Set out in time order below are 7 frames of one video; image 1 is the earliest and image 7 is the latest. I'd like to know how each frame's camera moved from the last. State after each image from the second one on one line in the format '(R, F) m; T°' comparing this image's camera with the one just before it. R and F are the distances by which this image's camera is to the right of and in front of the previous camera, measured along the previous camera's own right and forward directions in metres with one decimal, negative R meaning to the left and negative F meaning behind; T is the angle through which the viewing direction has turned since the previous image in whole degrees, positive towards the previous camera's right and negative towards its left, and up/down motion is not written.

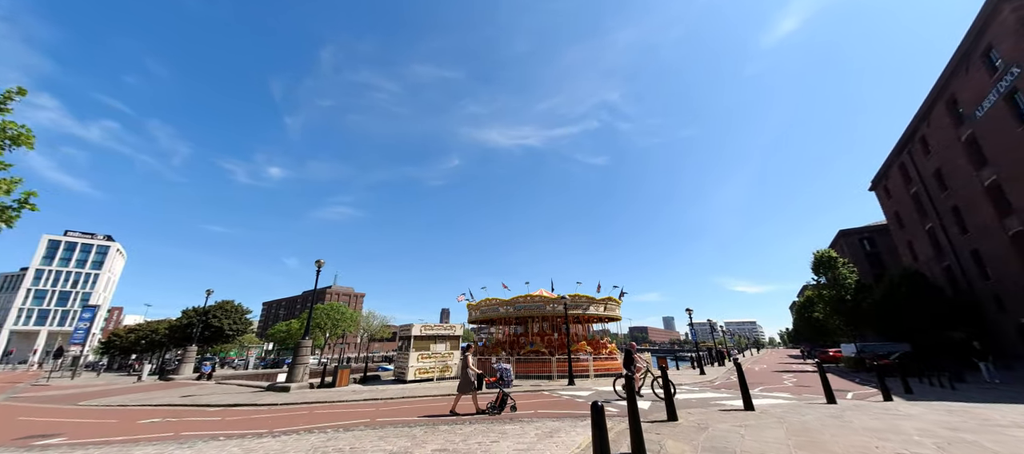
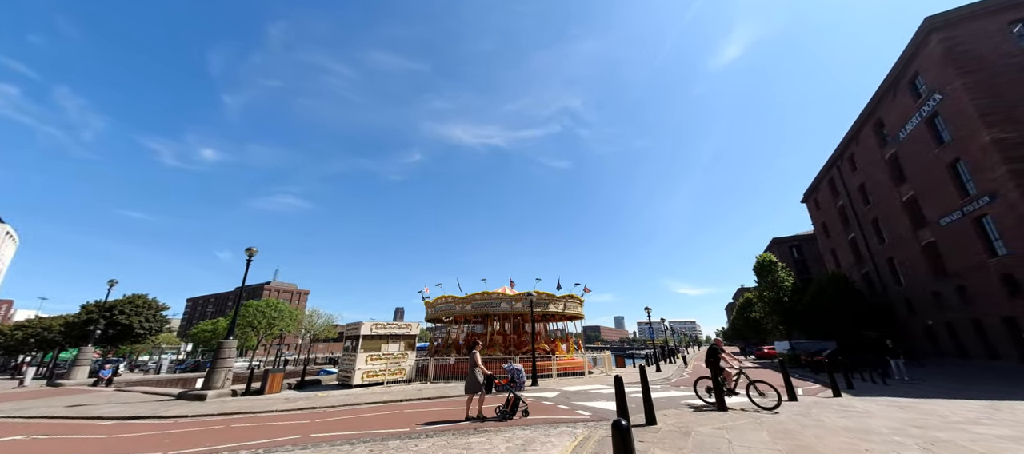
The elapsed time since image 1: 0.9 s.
(-0.3, +1.0) m; +7°
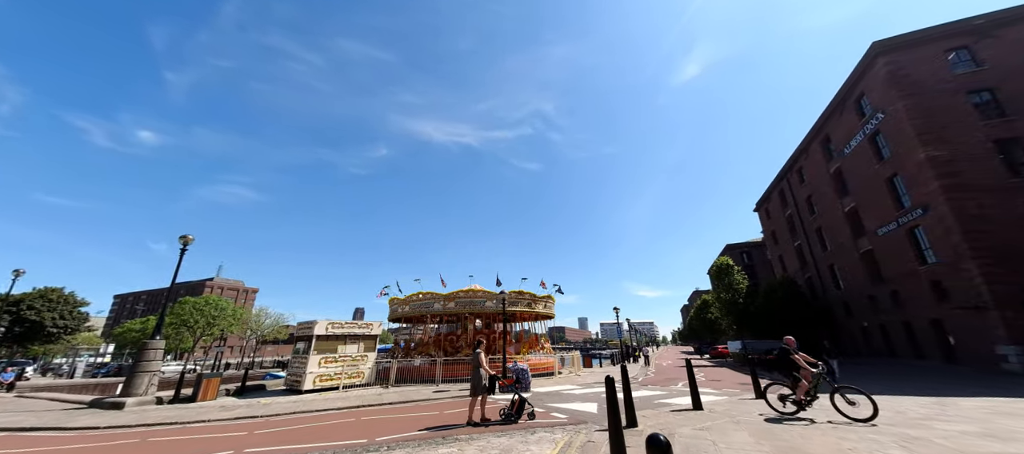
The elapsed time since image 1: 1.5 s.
(-0.2, +0.6) m; +6°
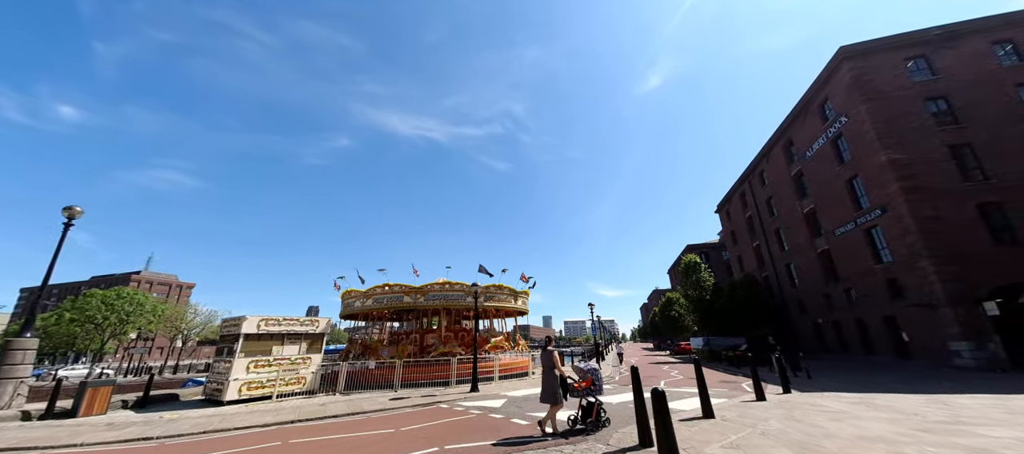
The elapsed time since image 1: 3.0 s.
(-0.3, +1.5) m; +6°
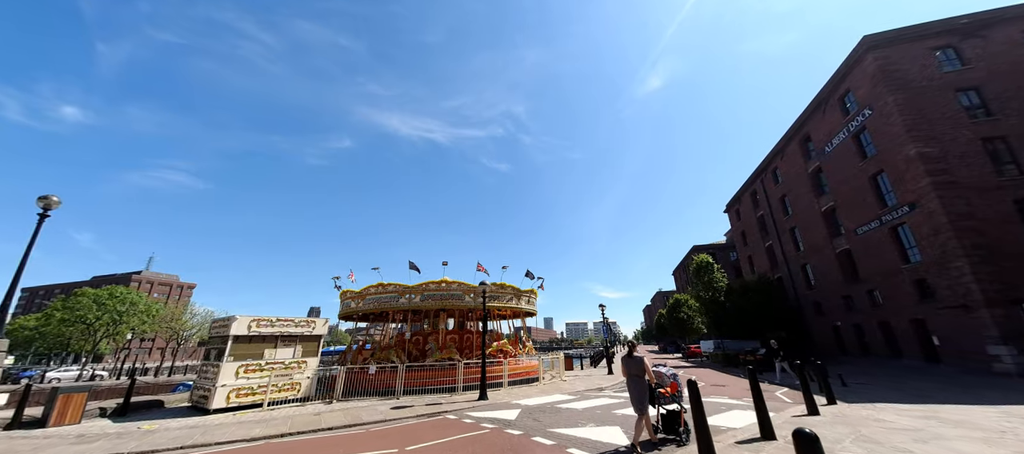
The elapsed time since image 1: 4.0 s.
(-0.4, +0.9) m; 0°
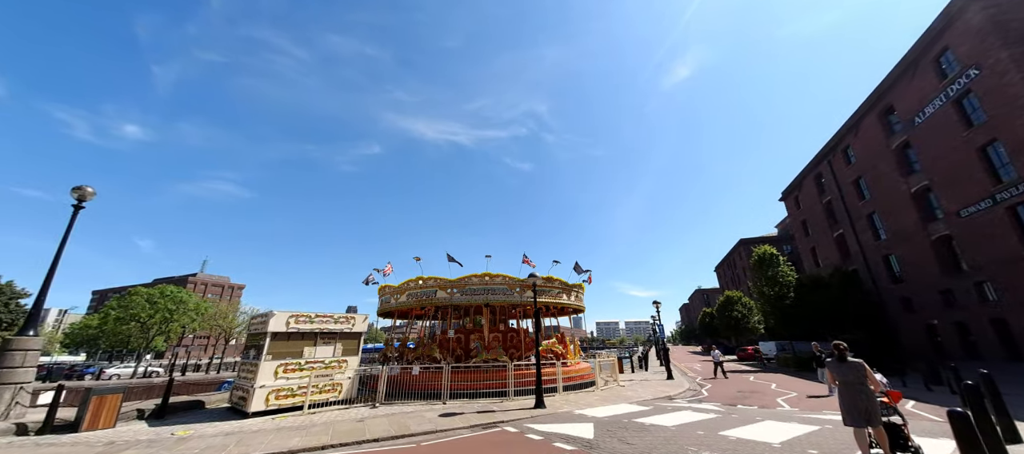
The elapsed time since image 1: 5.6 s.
(-0.8, +1.3) m; -5°
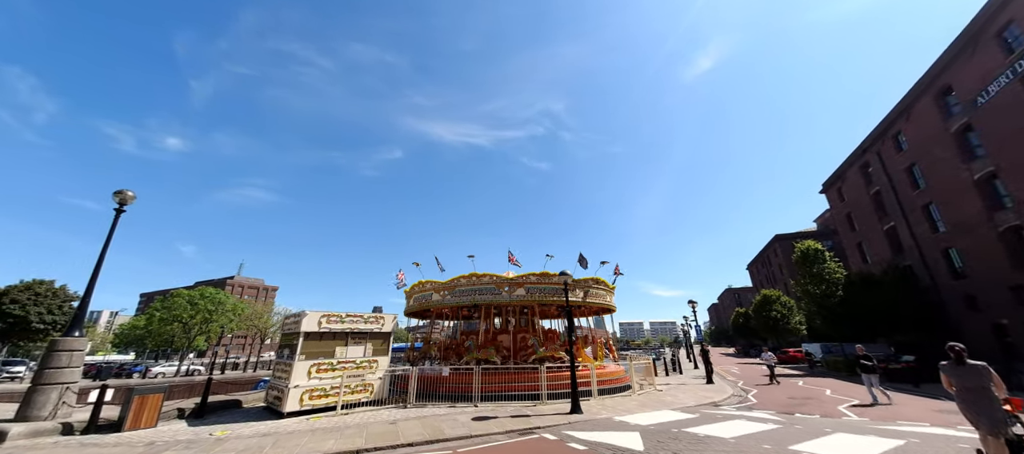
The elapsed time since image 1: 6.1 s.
(-0.3, +0.4) m; -3°
